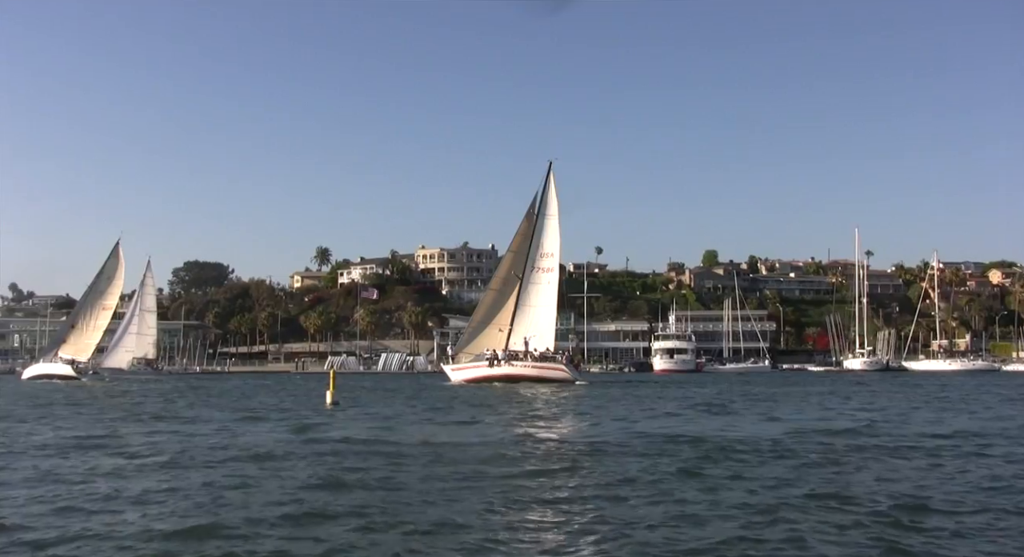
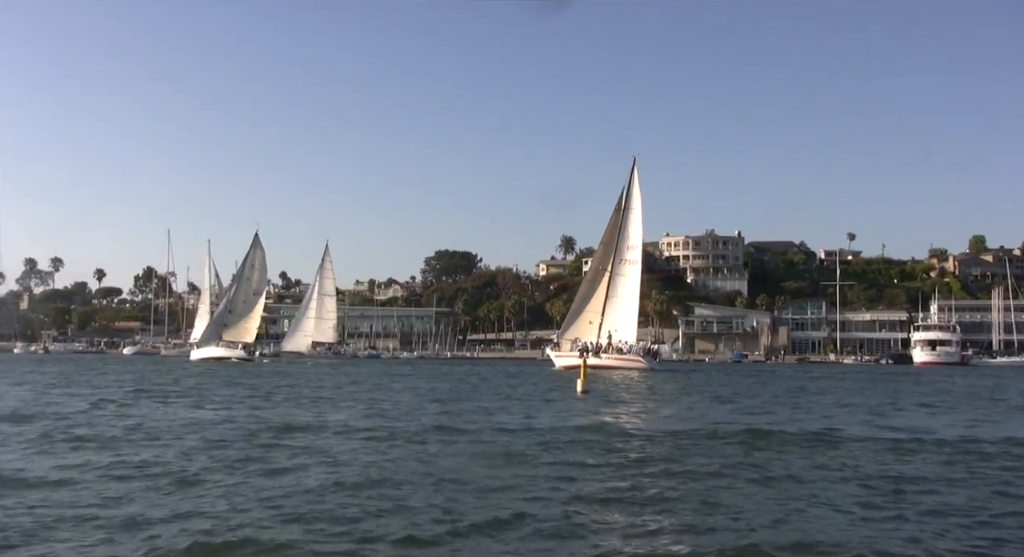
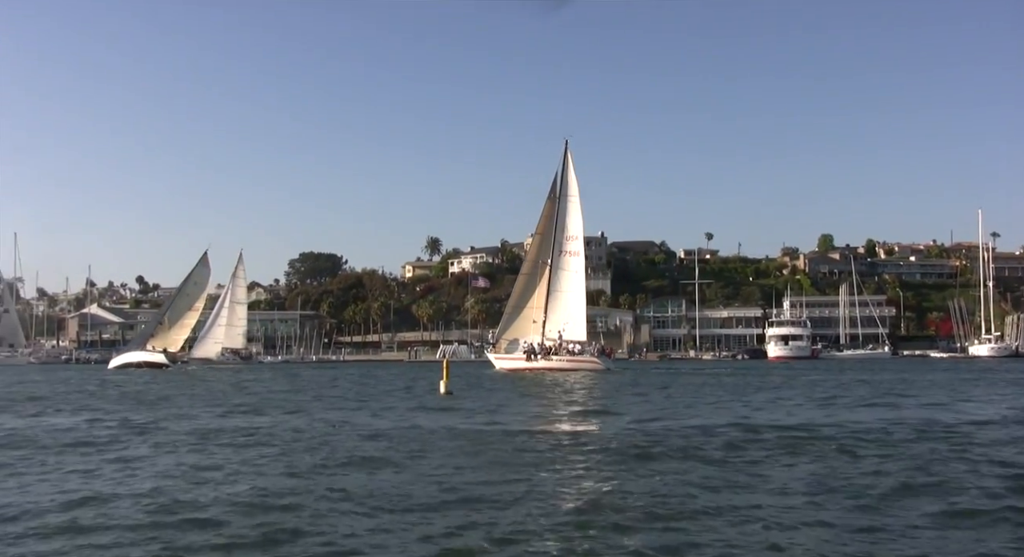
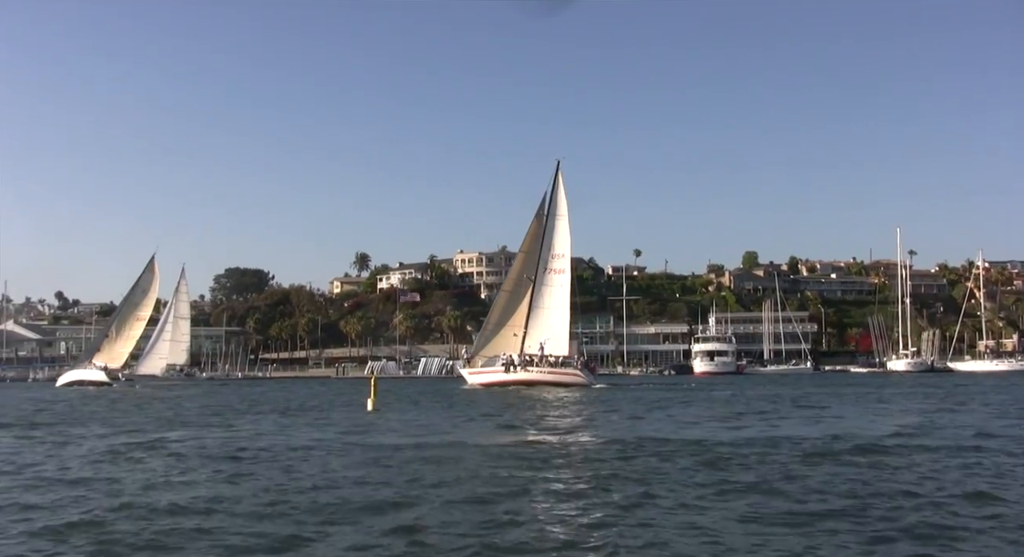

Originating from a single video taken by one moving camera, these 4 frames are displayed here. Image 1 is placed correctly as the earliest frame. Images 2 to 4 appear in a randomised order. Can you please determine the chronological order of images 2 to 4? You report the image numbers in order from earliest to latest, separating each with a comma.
4, 3, 2
